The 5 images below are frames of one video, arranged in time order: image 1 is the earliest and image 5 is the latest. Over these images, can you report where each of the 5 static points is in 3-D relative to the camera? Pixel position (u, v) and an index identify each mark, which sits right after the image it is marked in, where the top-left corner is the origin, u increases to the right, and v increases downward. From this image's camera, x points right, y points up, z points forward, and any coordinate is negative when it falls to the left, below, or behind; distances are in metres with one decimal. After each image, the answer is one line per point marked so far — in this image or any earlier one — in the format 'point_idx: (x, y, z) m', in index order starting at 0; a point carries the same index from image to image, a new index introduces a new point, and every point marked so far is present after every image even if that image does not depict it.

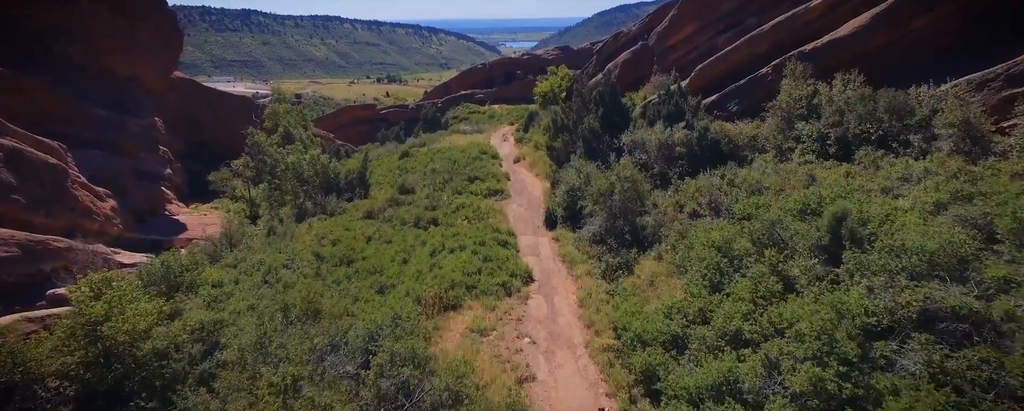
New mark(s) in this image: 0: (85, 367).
0: (-10.6, -4.0, +15.0) m
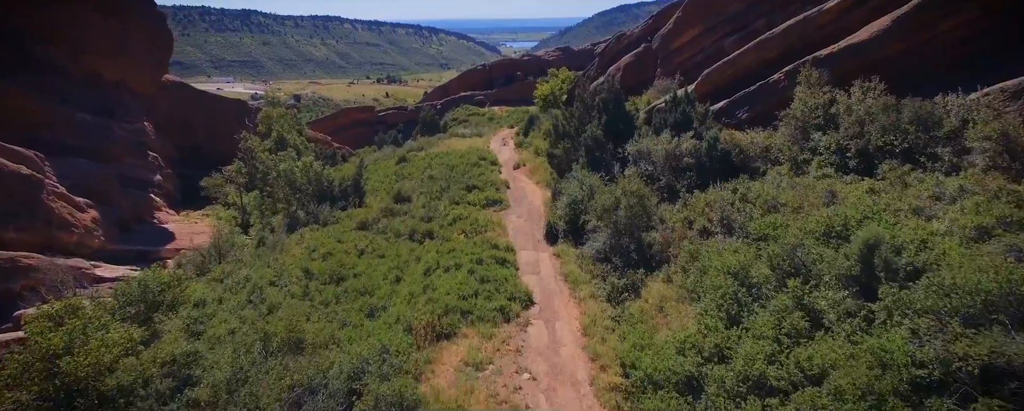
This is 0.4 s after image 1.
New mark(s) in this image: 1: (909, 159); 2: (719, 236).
0: (-10.7, -4.6, +13.7) m
1: (+12.0, +1.4, +18.2) m
2: (+6.4, -0.9, +18.5) m
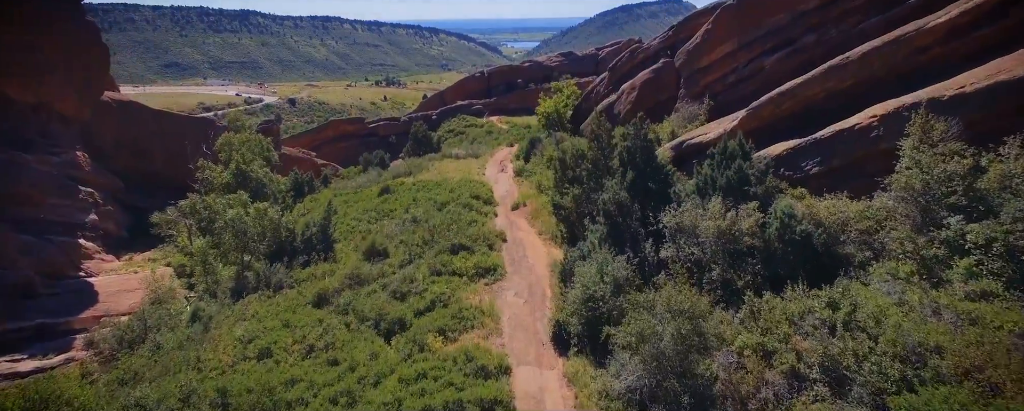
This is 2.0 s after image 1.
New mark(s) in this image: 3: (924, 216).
0: (-10.9, -7.4, +7.1) m
1: (+11.9, -1.4, +11.5) m
2: (+6.2, -3.8, +11.9) m
3: (+10.5, -0.2, +15.4) m
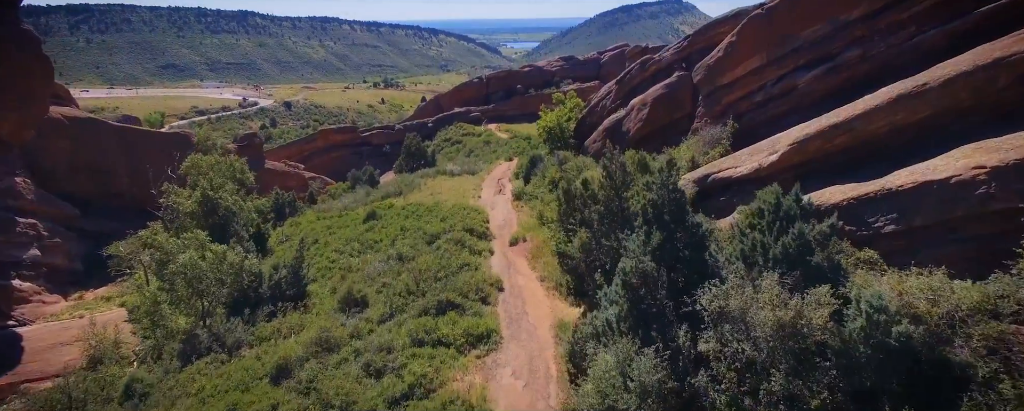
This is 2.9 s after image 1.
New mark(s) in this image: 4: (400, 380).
0: (-11.0, -9.2, +2.9) m
1: (+11.8, -3.3, +7.4) m
2: (+6.1, -5.6, +7.7) m
3: (+10.4, -2.1, +11.2) m
4: (-3.5, -5.3, +18.4) m
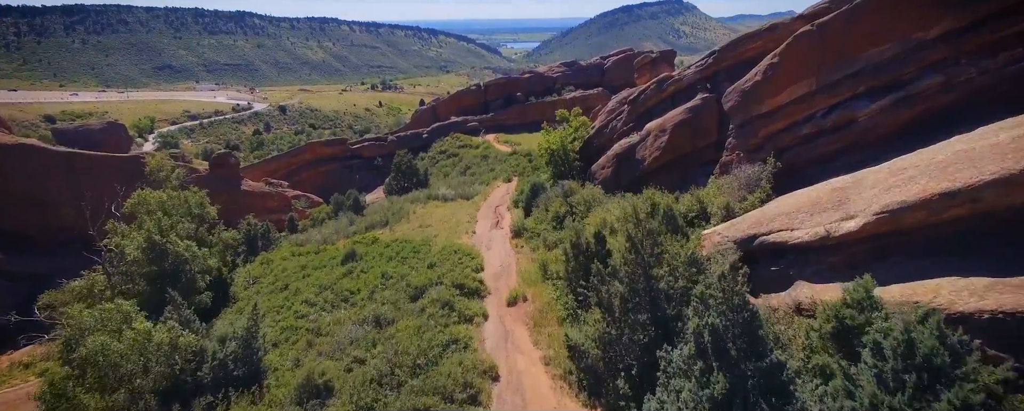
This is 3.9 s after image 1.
0: (-11.1, -11.6, -2.2) m
1: (+11.7, -5.7, +2.2) m
2: (+6.0, -8.0, +2.6) m
3: (+10.3, -4.4, +6.1) m
4: (-3.6, -7.6, +13.3) m
